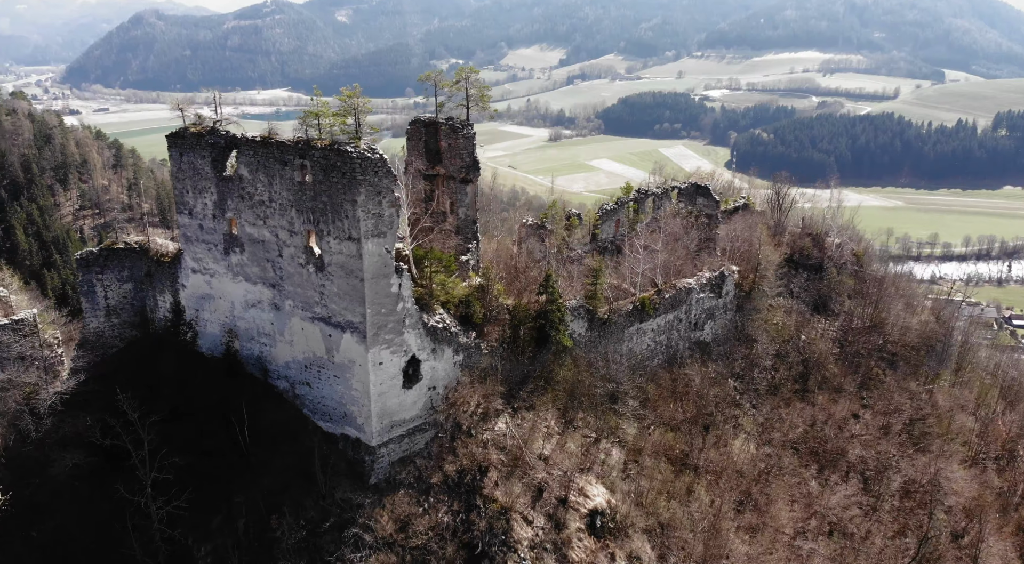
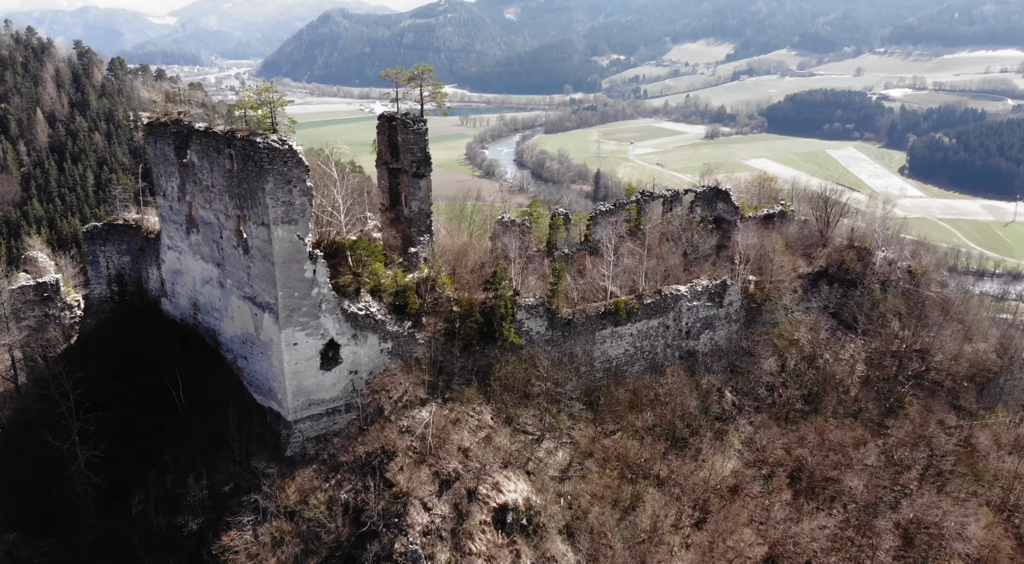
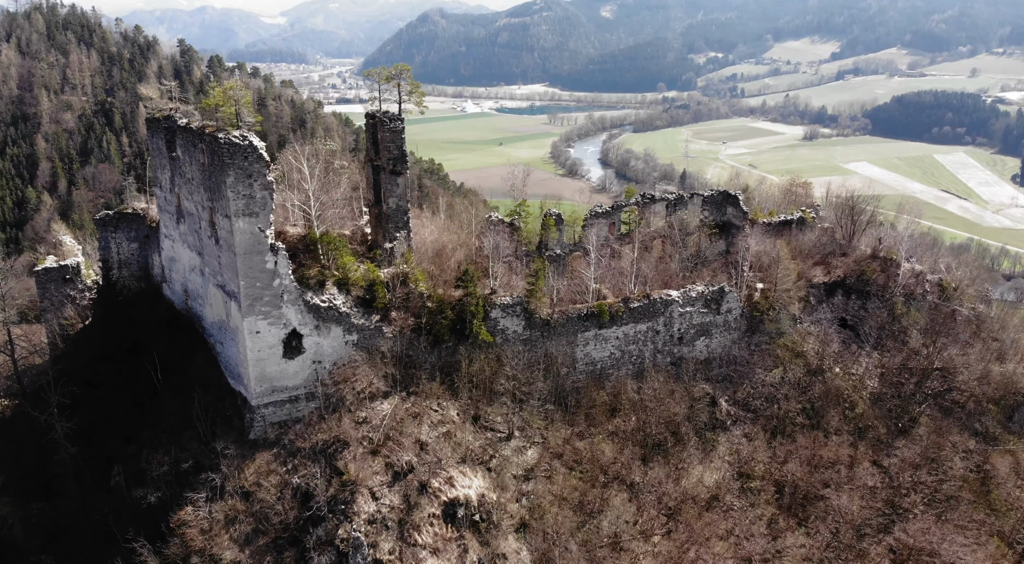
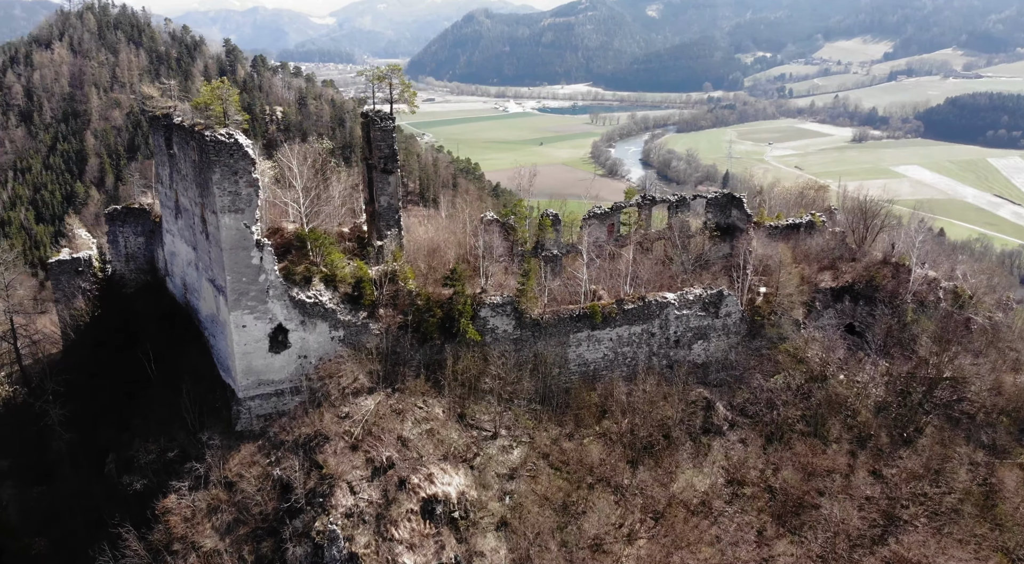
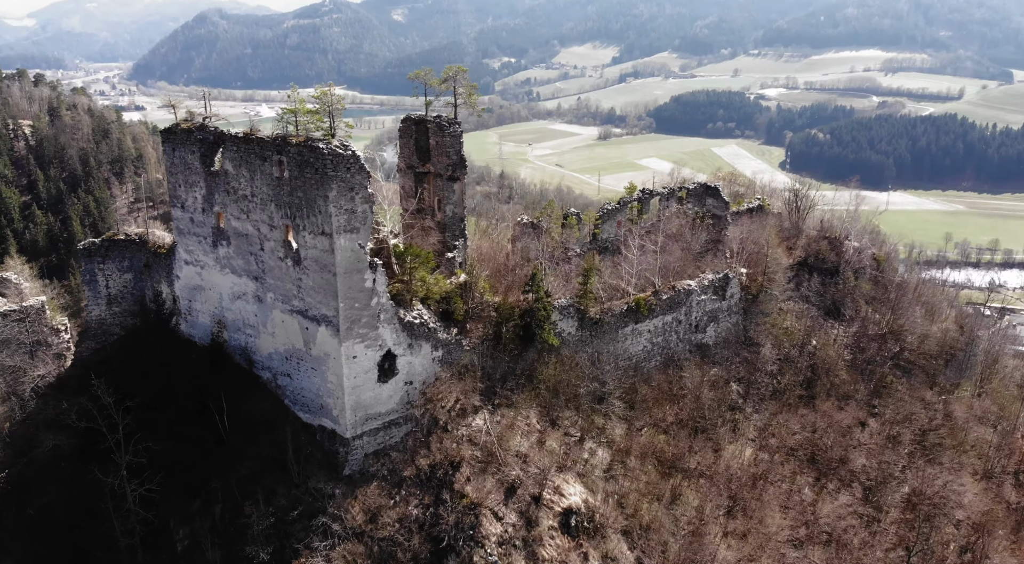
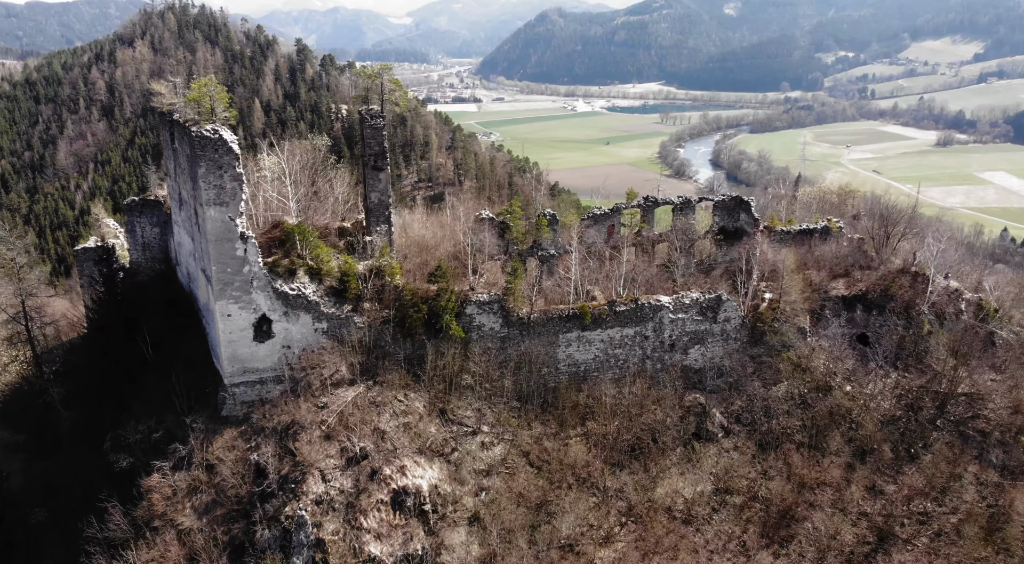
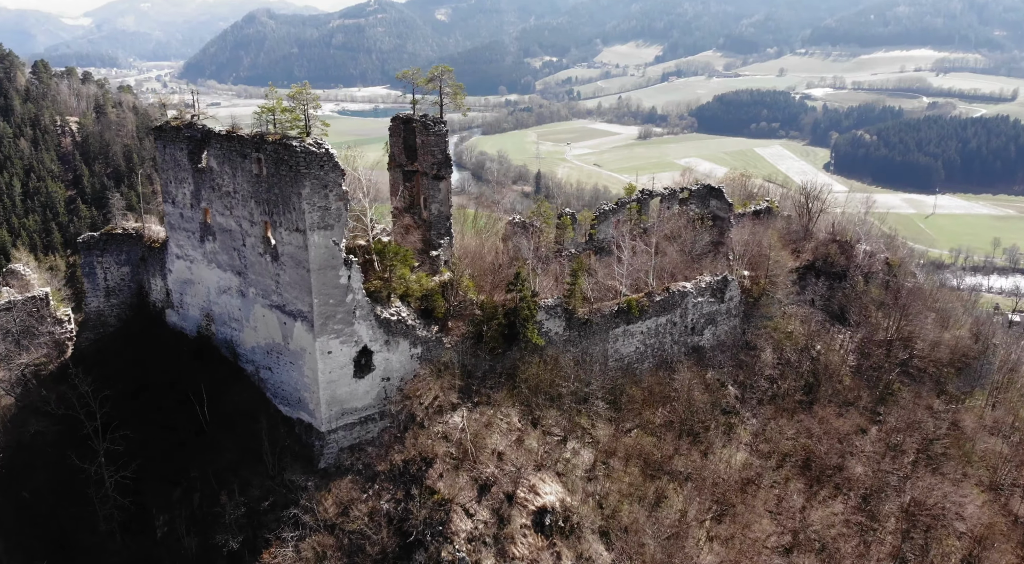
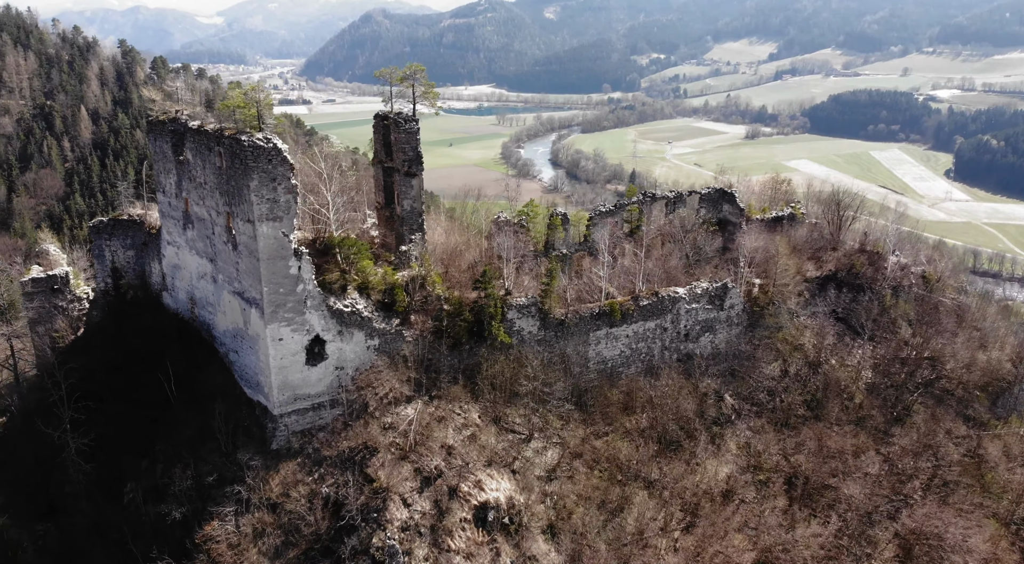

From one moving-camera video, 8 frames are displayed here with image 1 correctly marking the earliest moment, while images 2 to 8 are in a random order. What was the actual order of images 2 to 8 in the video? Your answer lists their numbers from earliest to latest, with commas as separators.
5, 7, 2, 8, 3, 4, 6
